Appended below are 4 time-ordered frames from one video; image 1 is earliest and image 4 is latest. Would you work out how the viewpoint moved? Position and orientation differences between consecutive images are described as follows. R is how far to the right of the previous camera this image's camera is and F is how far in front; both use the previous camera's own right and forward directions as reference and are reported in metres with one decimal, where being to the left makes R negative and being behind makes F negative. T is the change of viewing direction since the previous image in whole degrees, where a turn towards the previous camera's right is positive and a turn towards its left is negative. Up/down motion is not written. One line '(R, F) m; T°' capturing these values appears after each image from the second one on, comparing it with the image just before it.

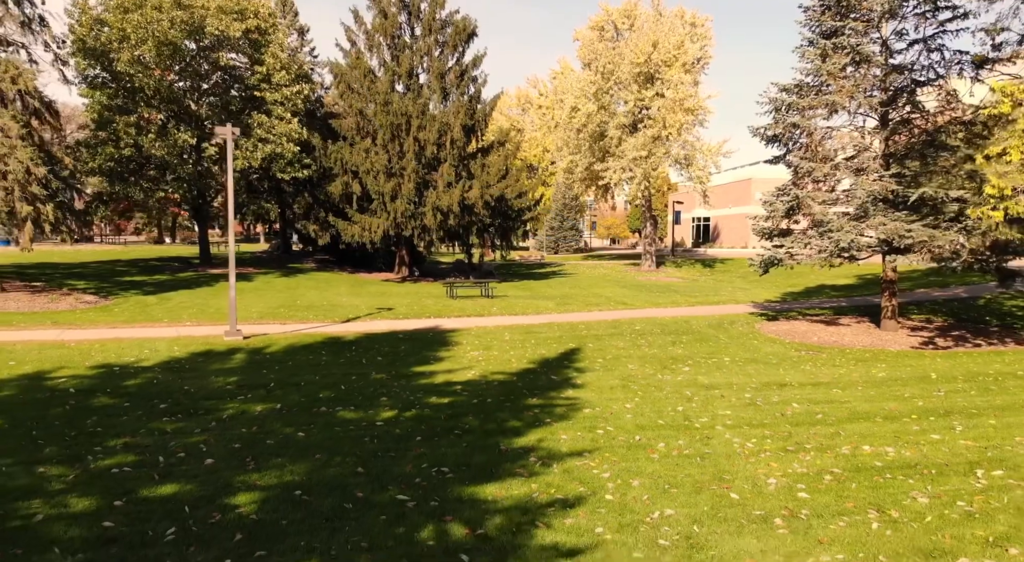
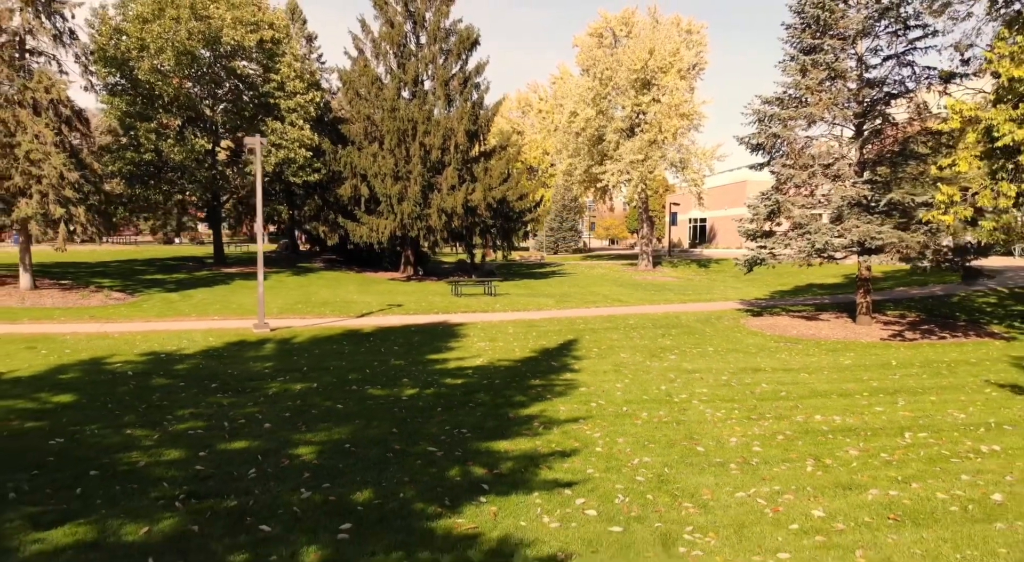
(-0.1, -1.4) m; 0°
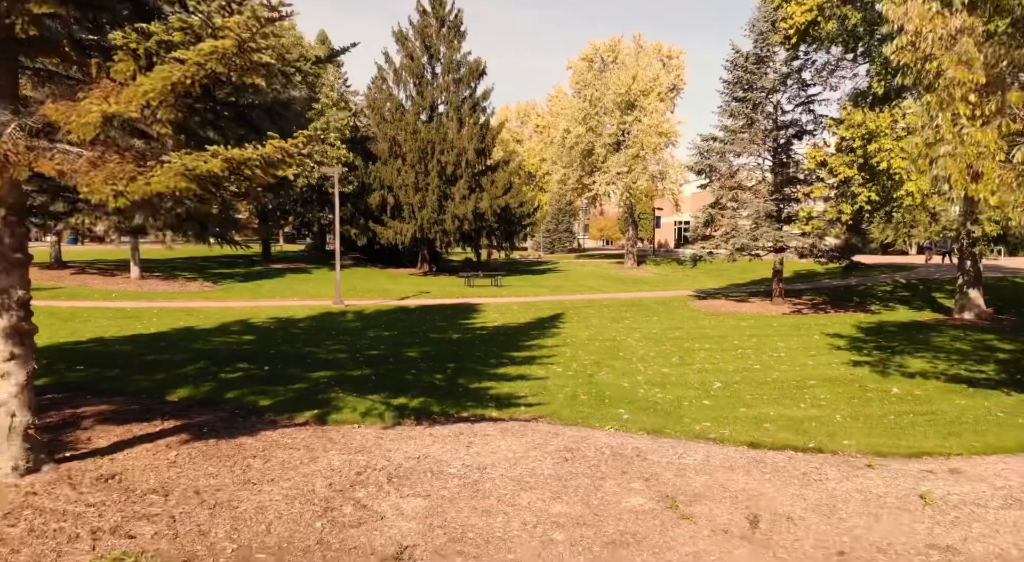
(-0.2, -6.4) m; 0°
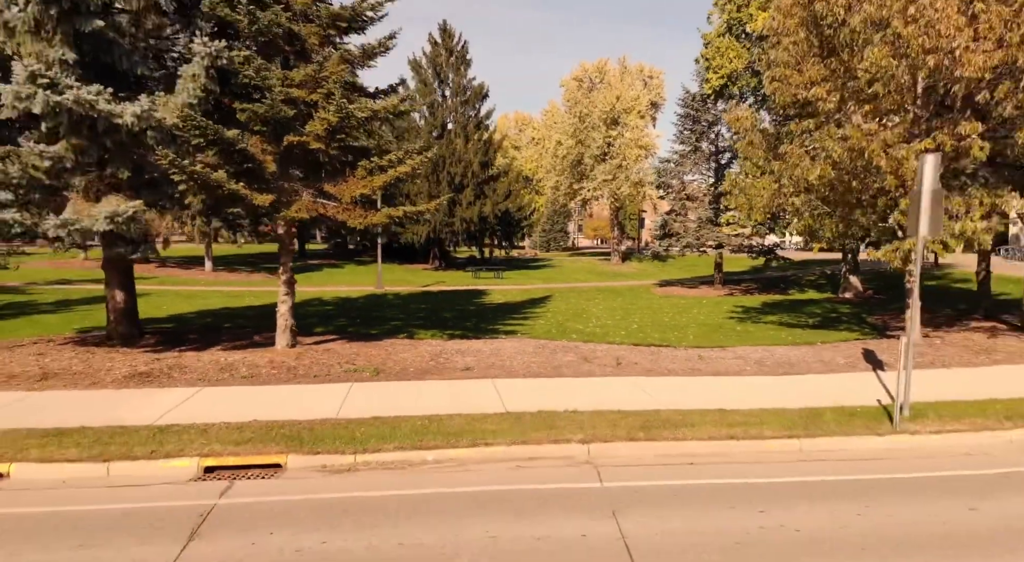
(-0.1, -7.2) m; 0°
